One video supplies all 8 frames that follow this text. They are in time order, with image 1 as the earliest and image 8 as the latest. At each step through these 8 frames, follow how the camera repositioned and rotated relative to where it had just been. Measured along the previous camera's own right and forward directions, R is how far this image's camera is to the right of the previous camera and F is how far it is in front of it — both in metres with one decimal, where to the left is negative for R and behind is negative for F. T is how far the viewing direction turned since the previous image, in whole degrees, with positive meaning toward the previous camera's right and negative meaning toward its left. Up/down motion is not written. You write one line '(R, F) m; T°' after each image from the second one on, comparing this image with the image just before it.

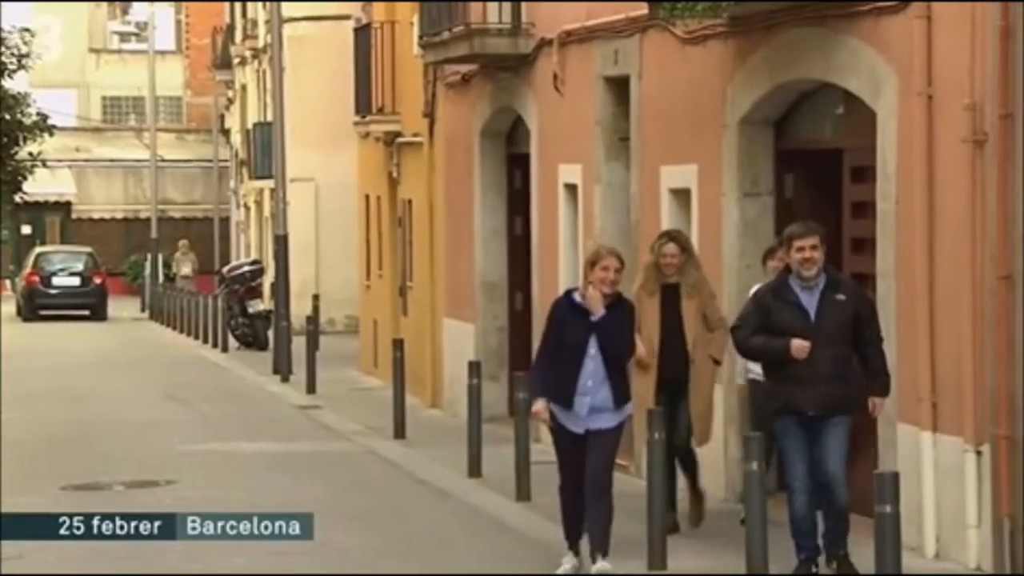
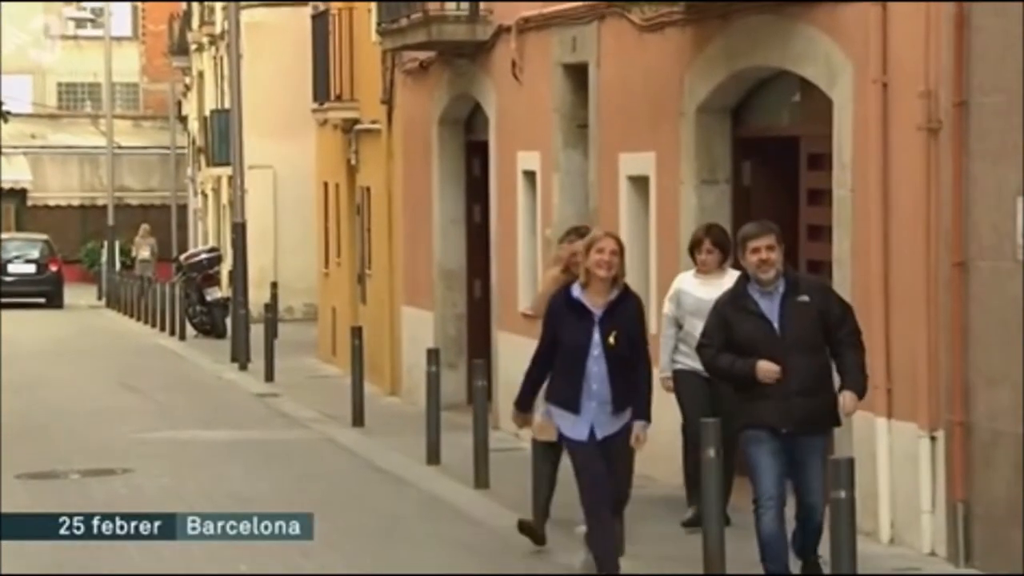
(+0.2, 0.0) m; +1°
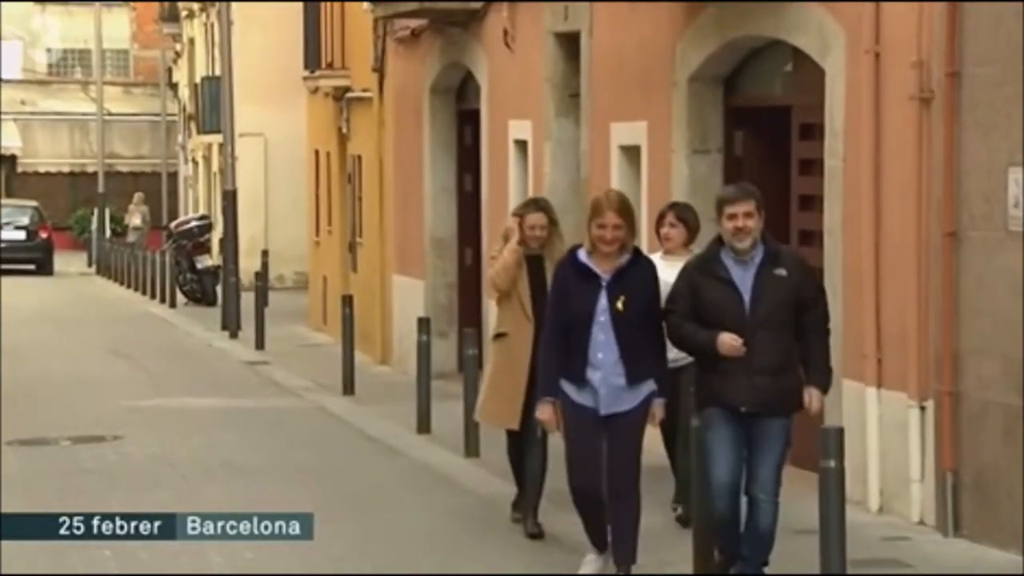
(0.0, 0.0) m; 0°
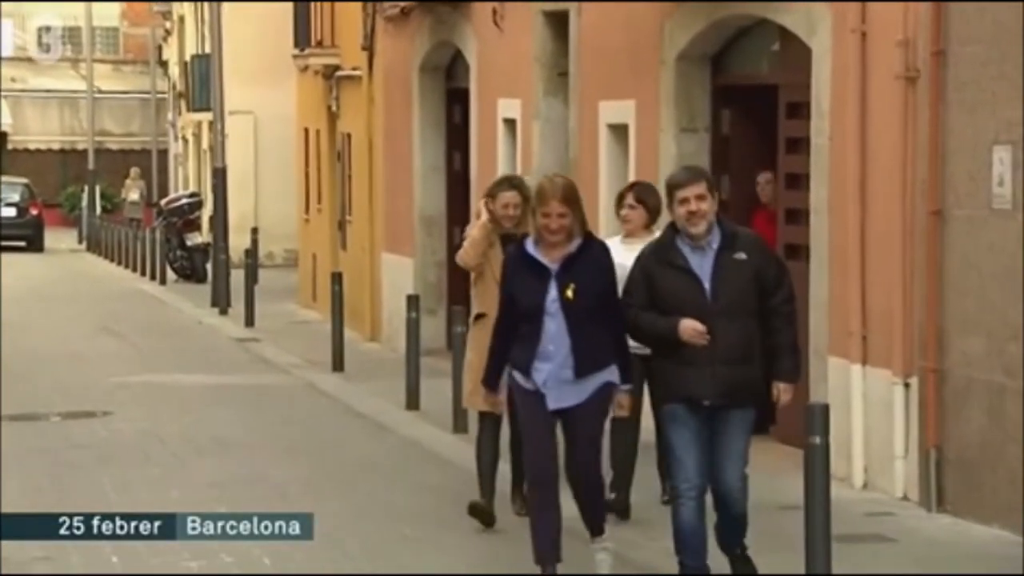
(+0.1, -0.1) m; 0°
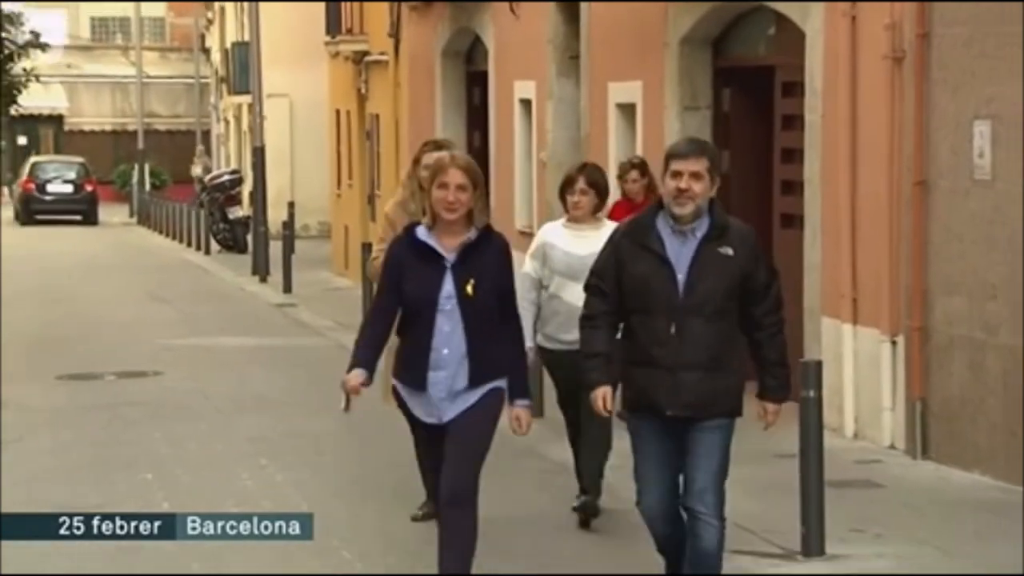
(0.0, -0.8) m; -1°
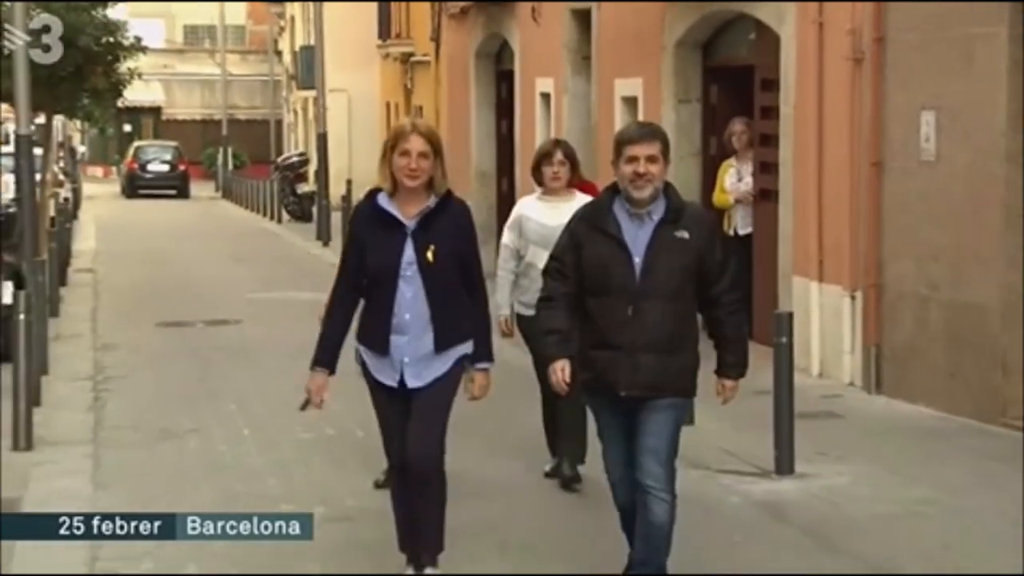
(0.0, -2.0) m; -1°
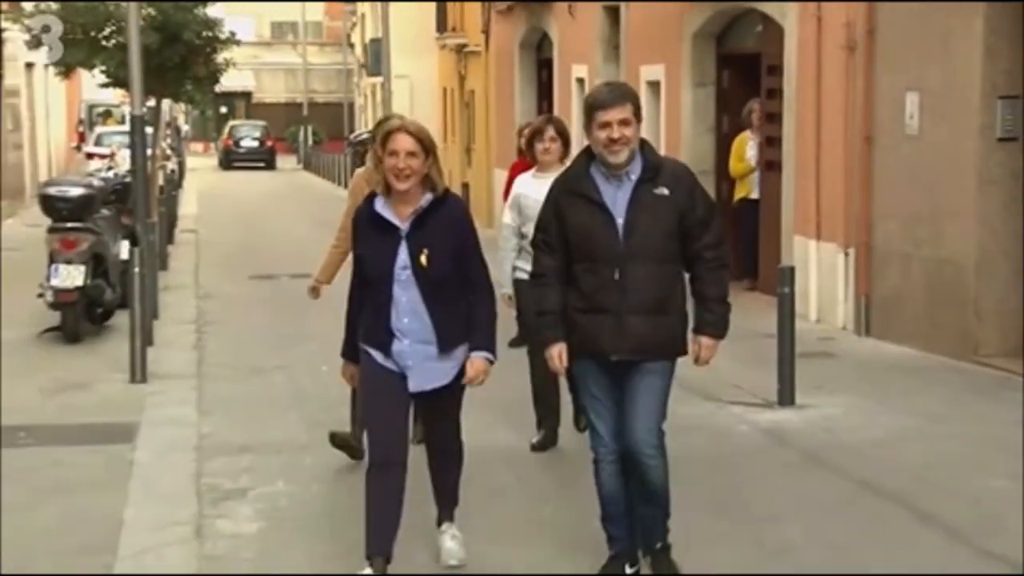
(-0.1, -2.0) m; -2°
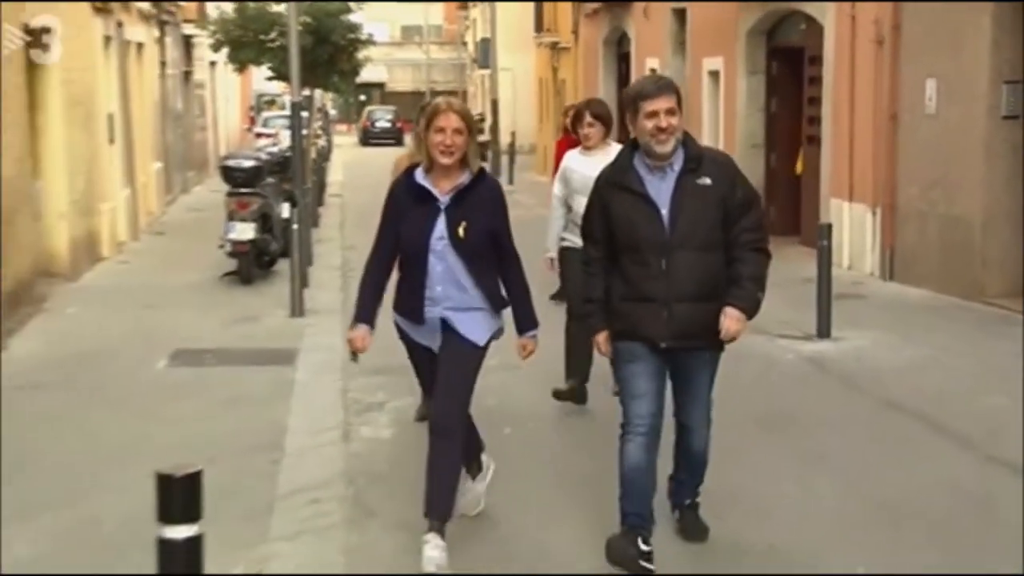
(-0.1, -3.2) m; -4°
